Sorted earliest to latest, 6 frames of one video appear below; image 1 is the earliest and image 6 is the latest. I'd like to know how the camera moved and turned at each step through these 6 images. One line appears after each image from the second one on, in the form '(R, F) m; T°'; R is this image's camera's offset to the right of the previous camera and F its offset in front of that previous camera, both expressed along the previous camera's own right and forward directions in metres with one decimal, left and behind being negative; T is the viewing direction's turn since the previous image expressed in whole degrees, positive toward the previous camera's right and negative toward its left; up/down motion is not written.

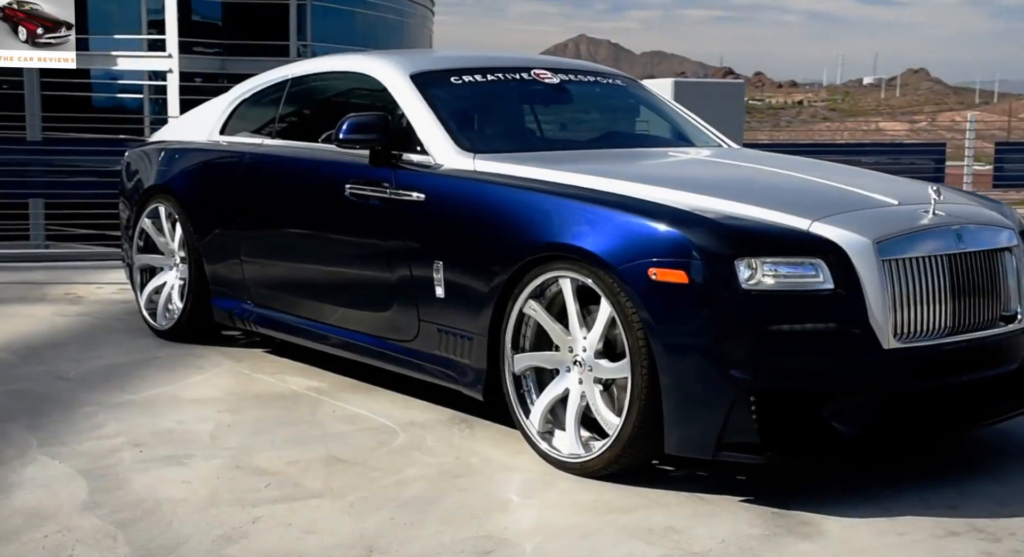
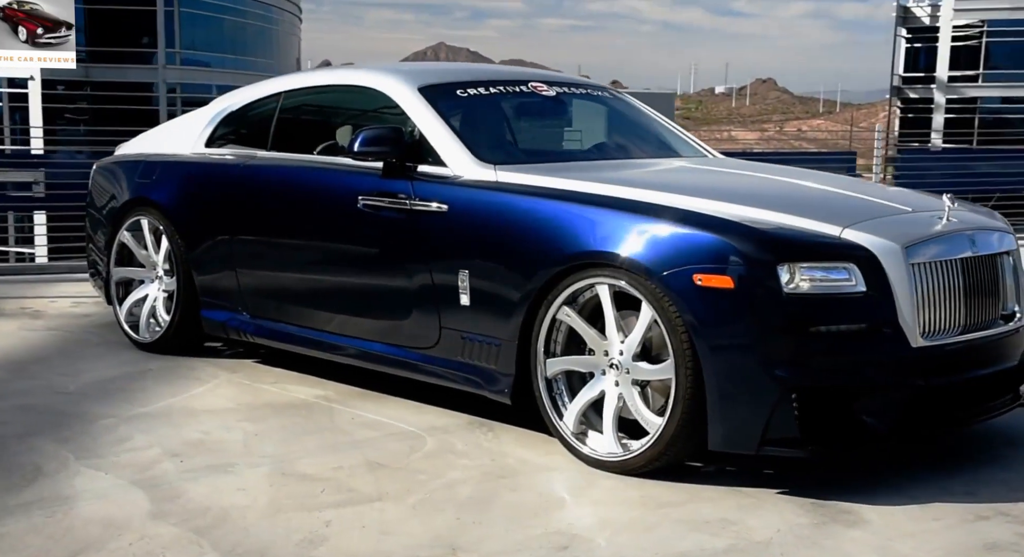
(-0.6, -0.1) m; +6°
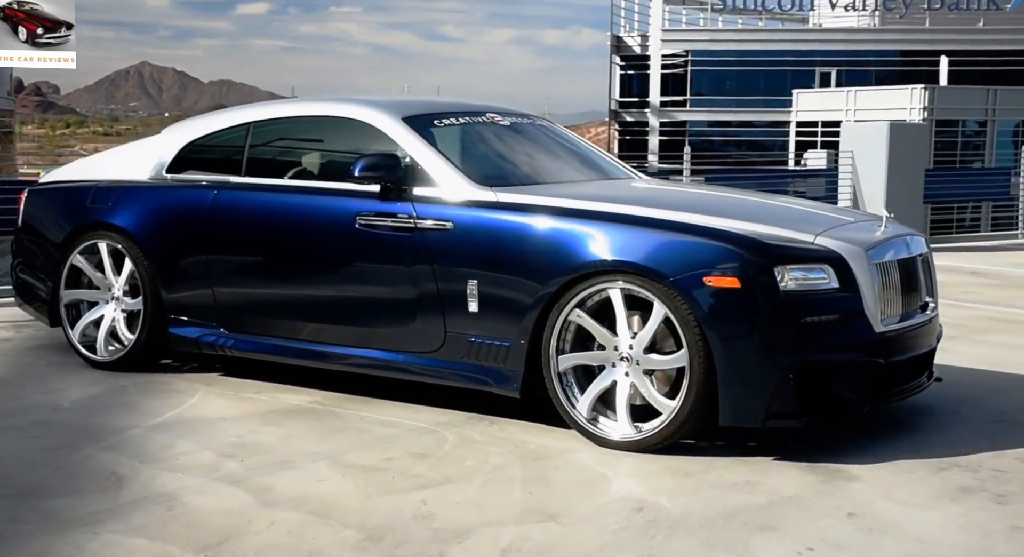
(-1.1, -0.4) m; +12°
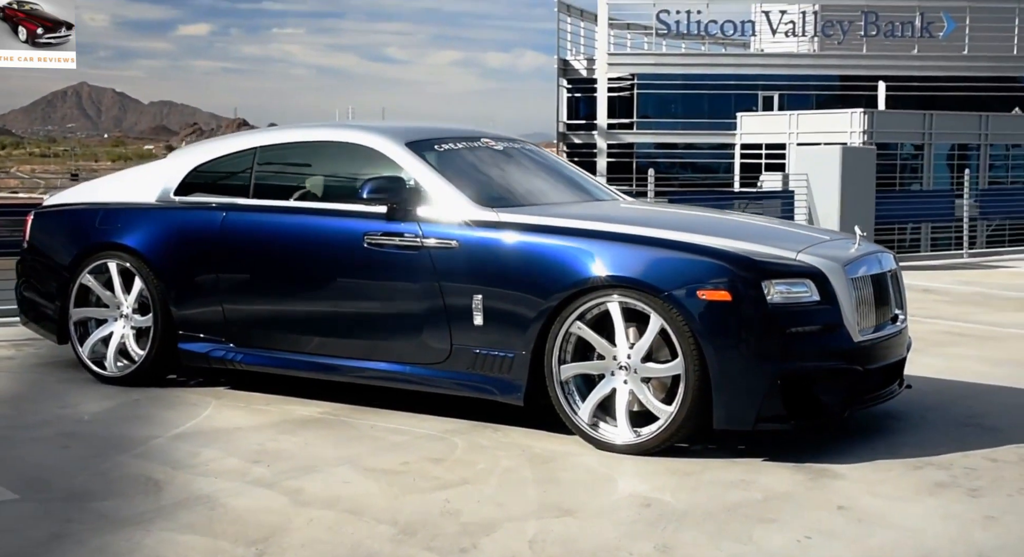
(-0.2, -0.3) m; +2°
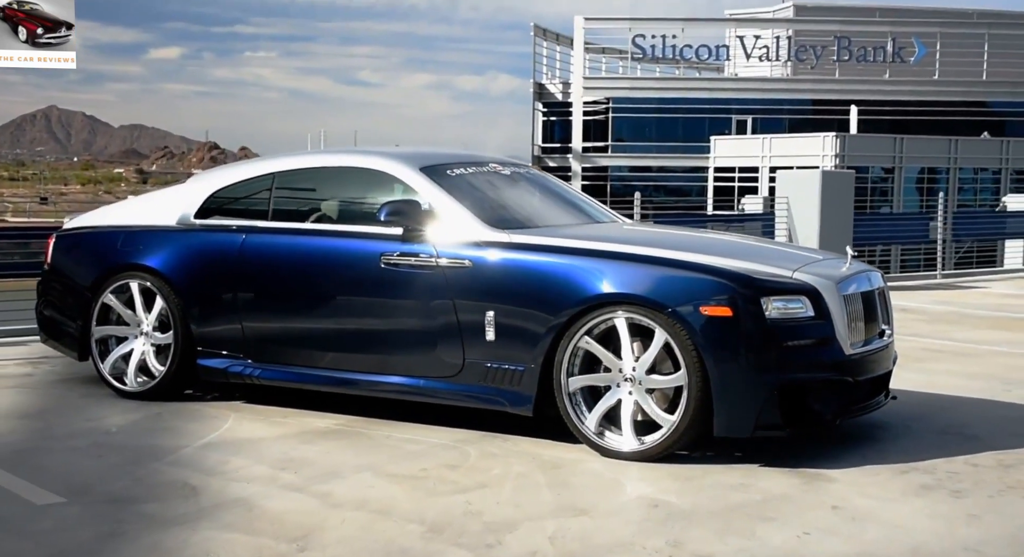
(-0.2, -0.3) m; +1°
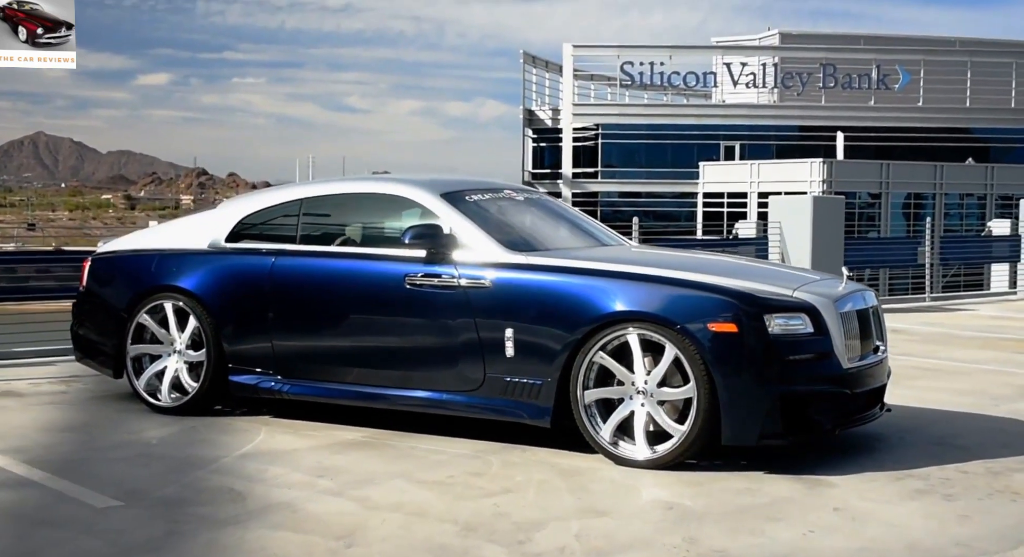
(-0.1, -0.4) m; +1°
